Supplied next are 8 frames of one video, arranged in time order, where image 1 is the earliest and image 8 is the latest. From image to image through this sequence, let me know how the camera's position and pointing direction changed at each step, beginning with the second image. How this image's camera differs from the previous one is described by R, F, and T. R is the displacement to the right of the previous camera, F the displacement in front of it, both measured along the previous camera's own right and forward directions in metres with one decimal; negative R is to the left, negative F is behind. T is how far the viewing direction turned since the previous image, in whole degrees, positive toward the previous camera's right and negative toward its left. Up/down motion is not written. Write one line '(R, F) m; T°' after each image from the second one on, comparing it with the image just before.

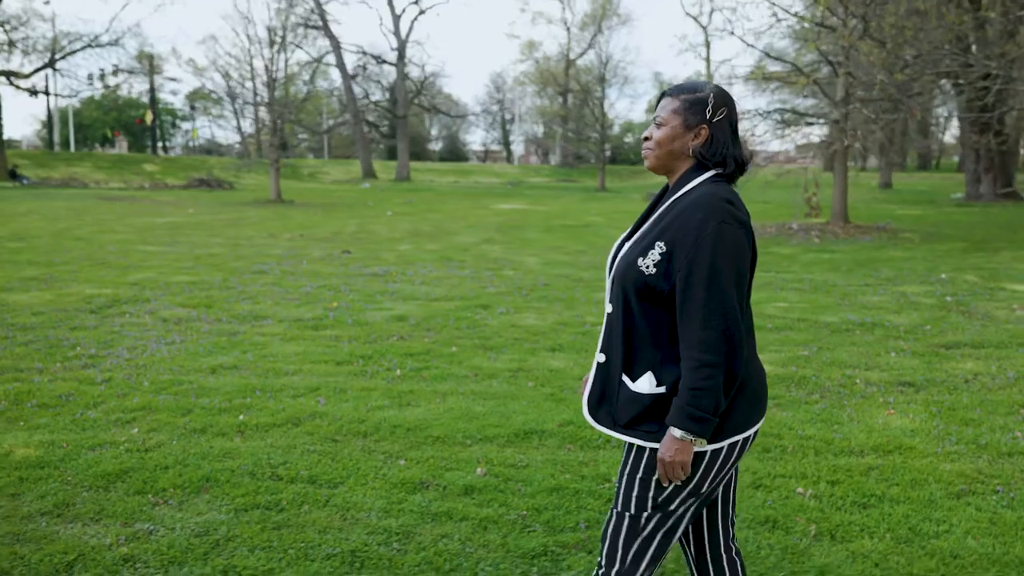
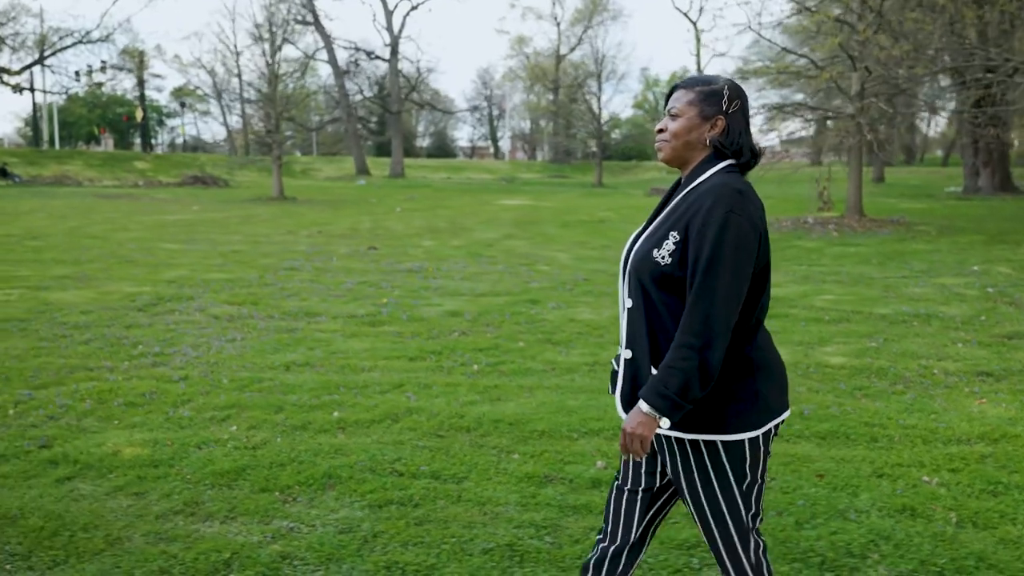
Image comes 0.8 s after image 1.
(-0.8, 0.0) m; +1°
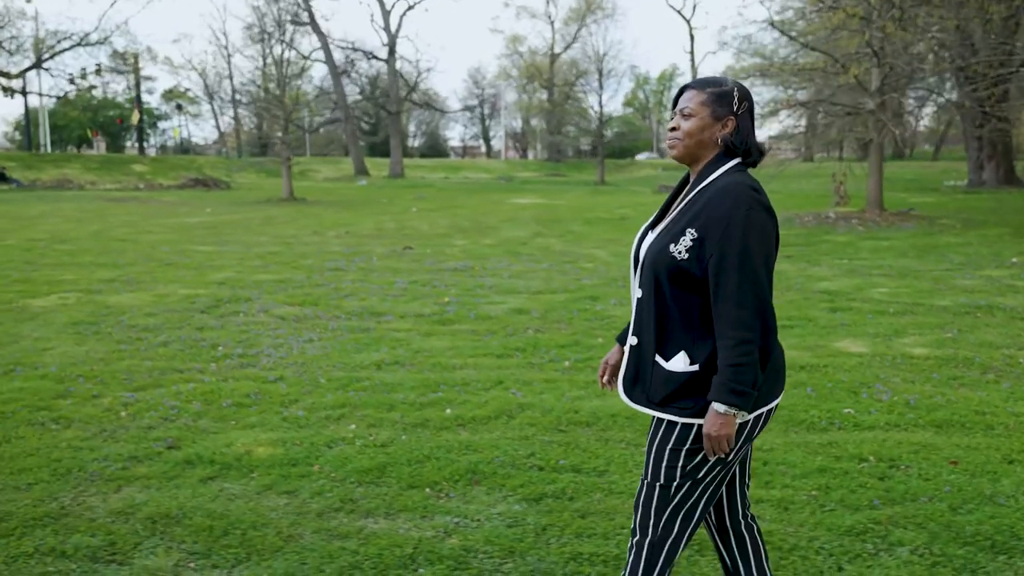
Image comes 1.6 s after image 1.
(-0.9, -0.1) m; +1°
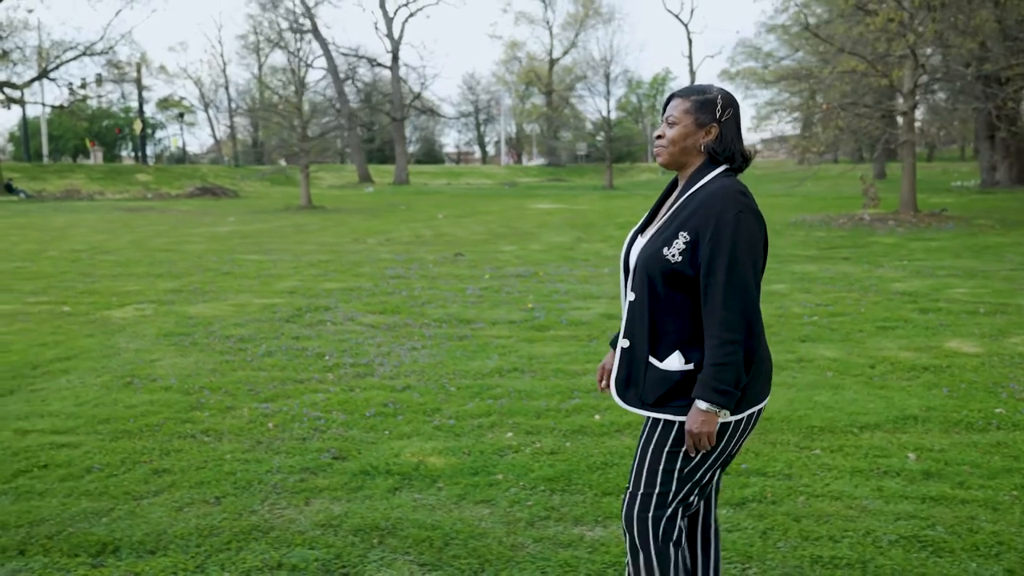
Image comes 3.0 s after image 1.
(-1.2, 0.0) m; +1°
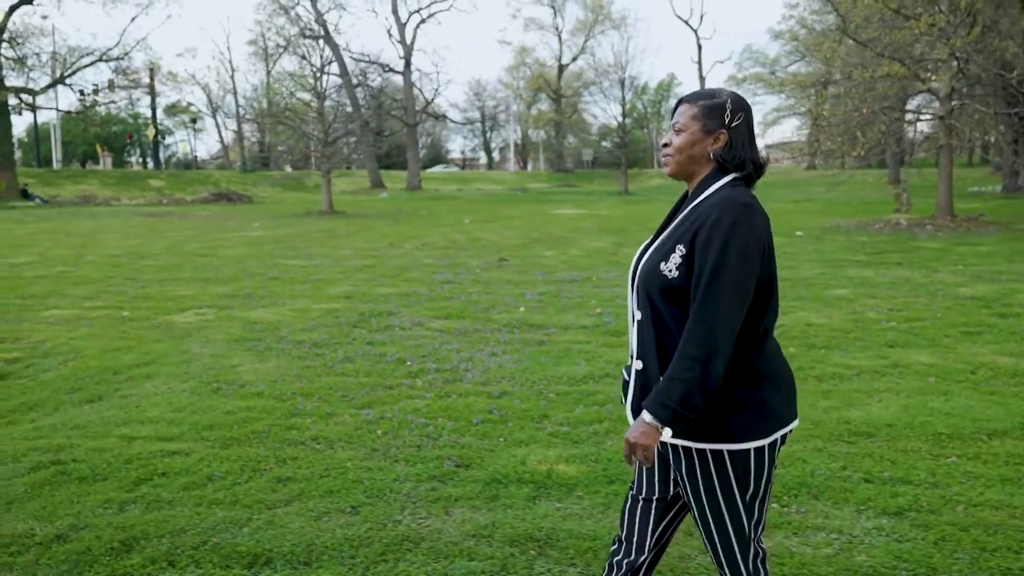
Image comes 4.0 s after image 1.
(-0.8, +0.1) m; 0°
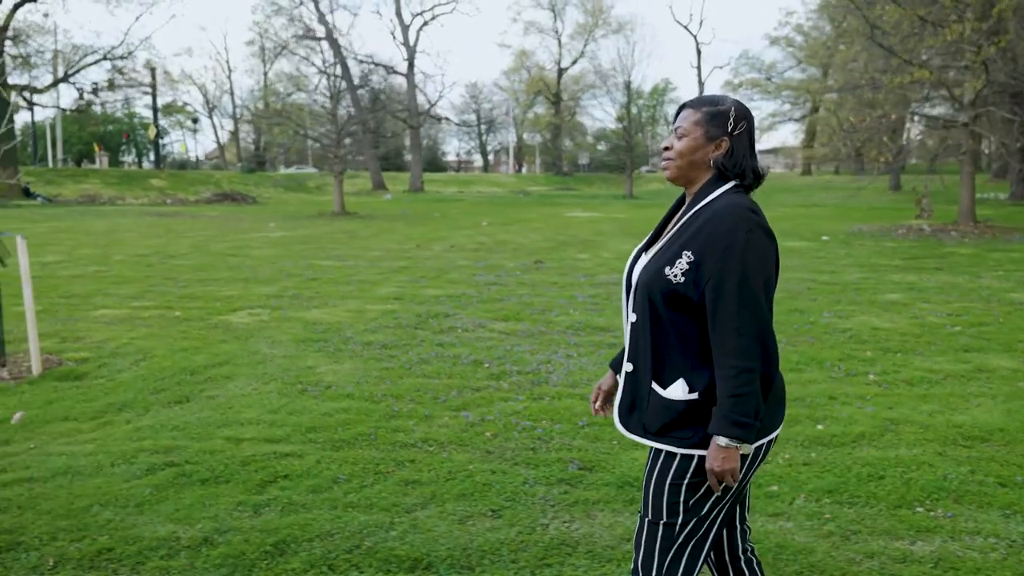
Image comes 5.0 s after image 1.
(-0.9, +0.1) m; +1°
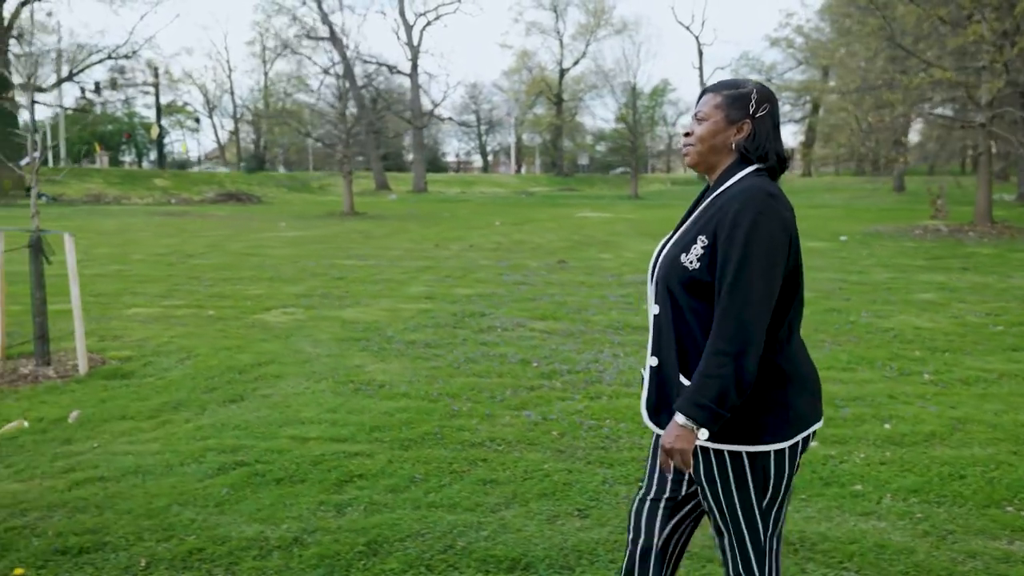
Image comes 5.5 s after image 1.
(-0.5, +0.1) m; 0°
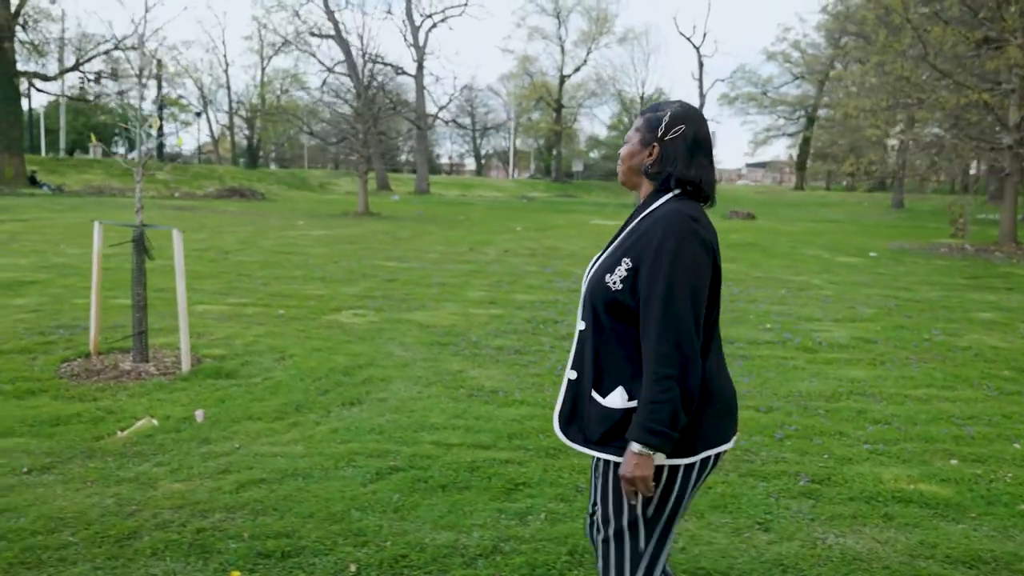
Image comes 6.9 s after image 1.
(-1.1, 0.0) m; +1°
